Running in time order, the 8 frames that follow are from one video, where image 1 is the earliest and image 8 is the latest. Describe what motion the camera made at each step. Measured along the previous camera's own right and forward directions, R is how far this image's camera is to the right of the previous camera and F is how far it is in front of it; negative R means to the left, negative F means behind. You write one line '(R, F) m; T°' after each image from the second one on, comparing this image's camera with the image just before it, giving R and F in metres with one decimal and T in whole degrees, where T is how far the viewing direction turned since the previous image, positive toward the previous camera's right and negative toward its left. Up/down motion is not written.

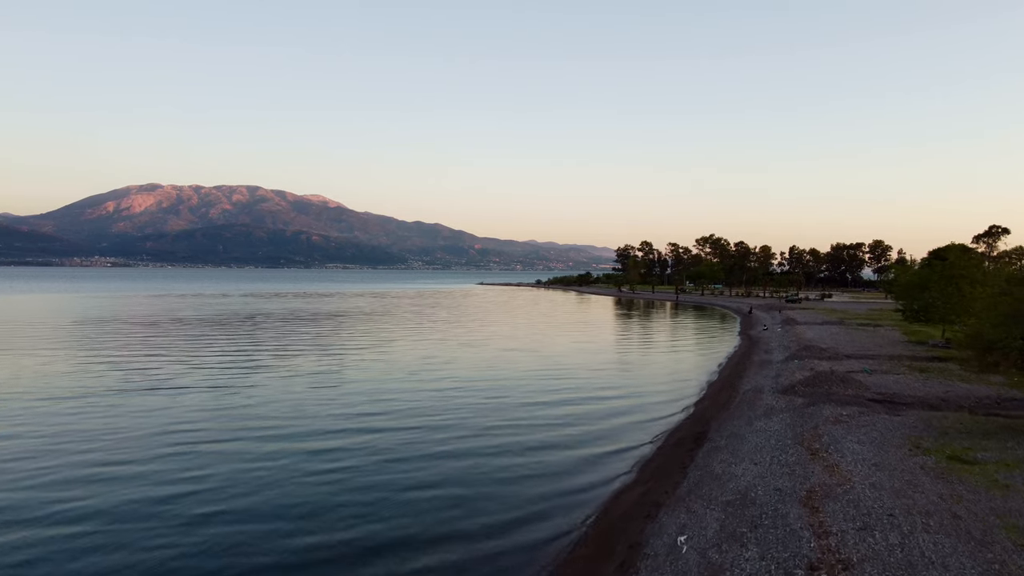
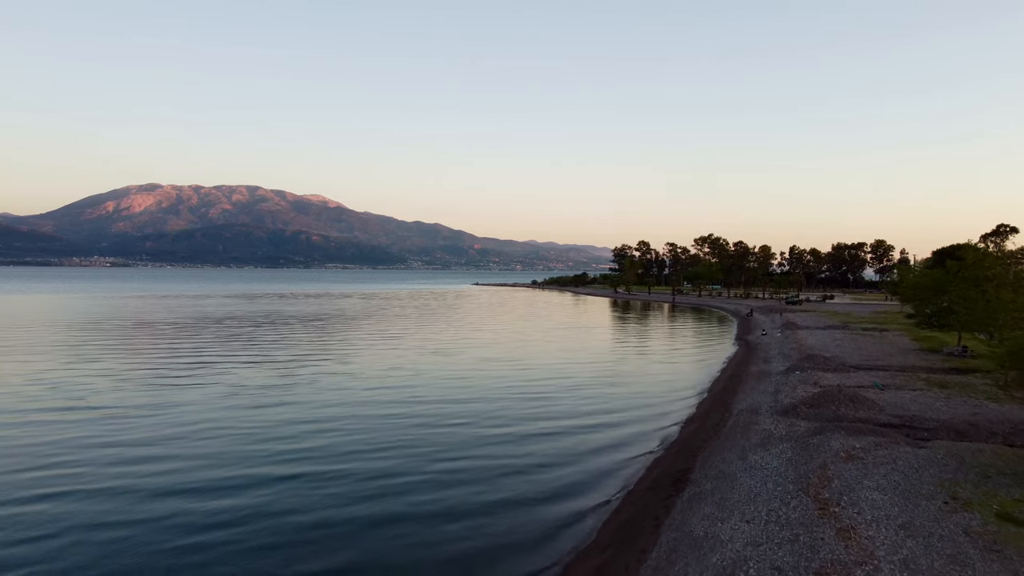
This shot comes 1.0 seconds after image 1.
(+1.9, +4.2) m; 0°
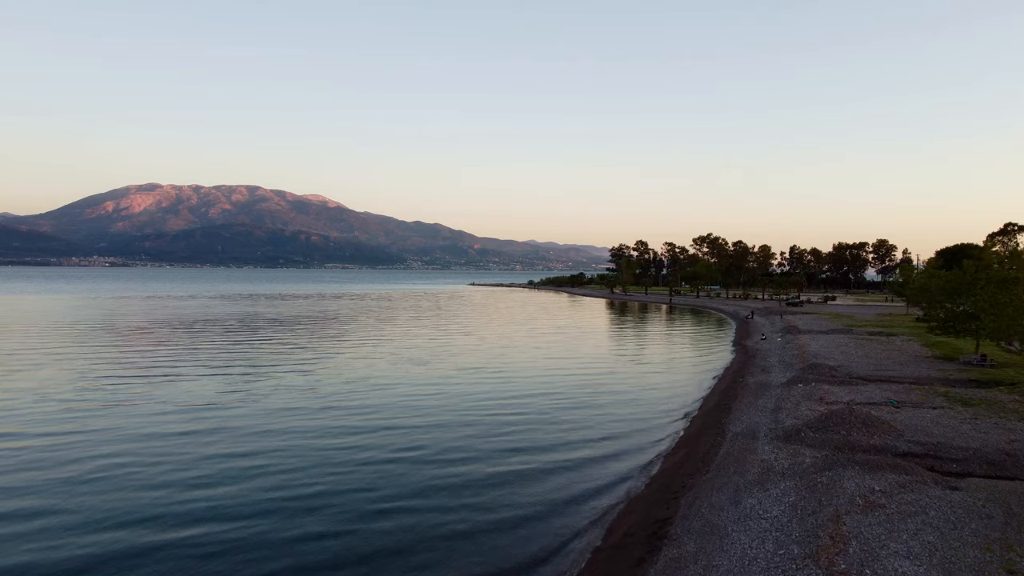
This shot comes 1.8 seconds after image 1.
(+1.6, +3.7) m; 0°
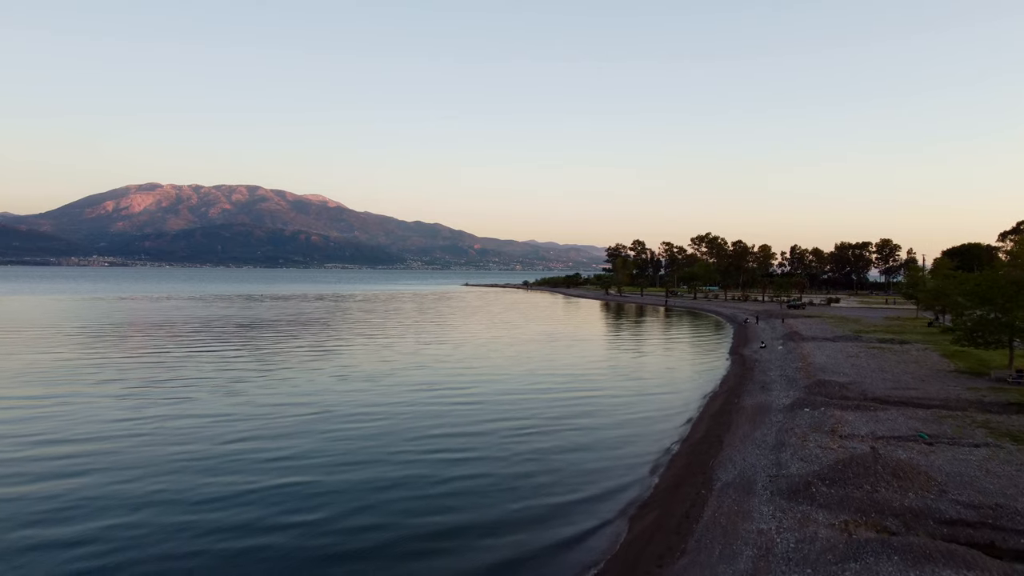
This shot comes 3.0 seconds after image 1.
(+2.3, +5.4) m; 0°
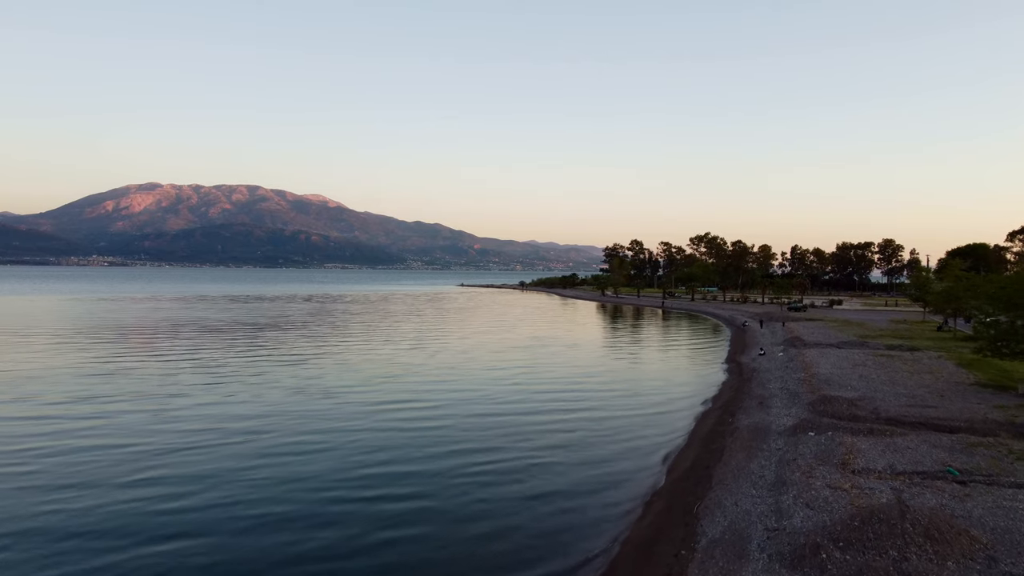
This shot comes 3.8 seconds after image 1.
(+1.7, +3.7) m; 0°
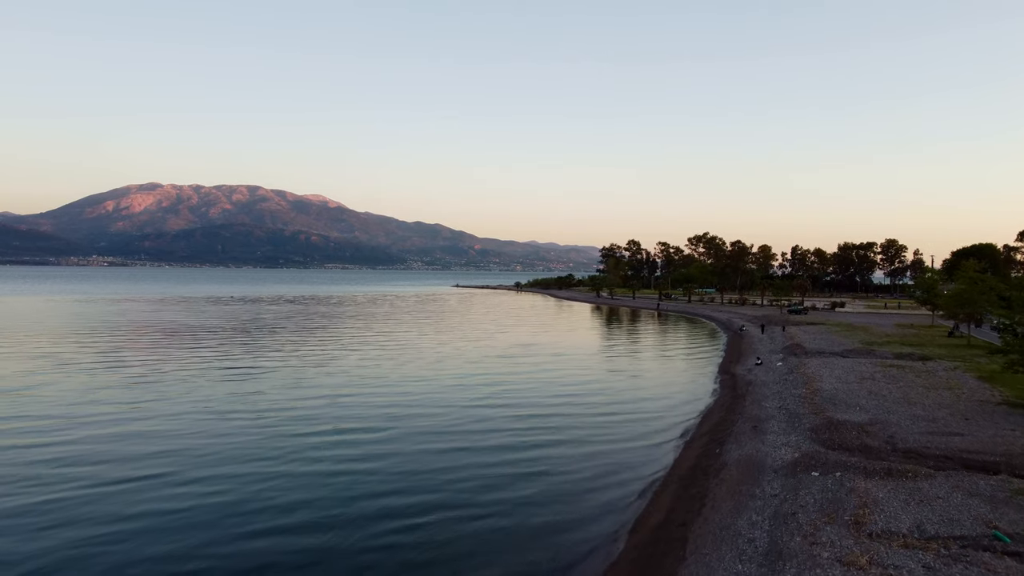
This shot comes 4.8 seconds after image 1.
(+2.1, +4.3) m; 0°
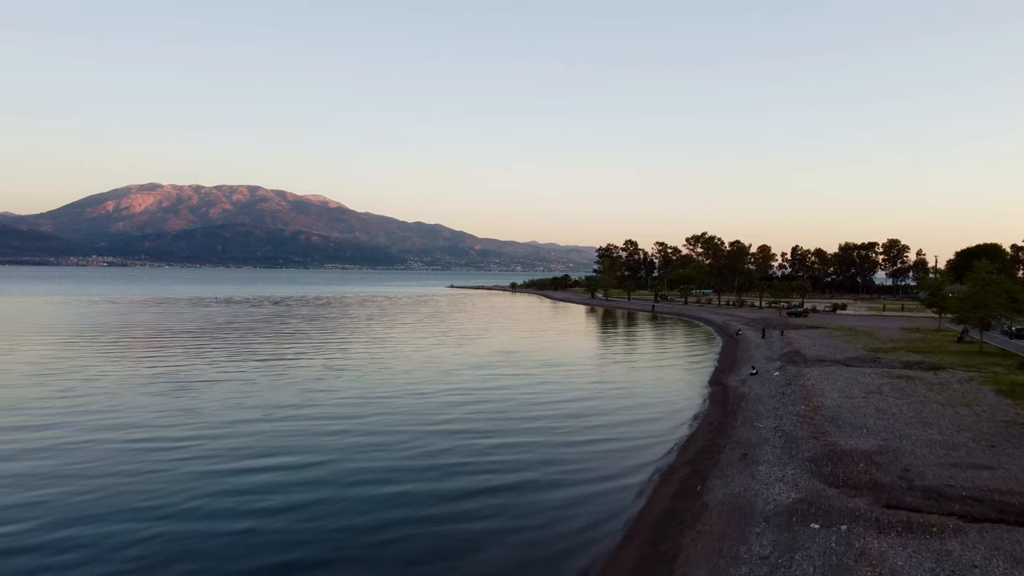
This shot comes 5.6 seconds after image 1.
(+1.9, +3.8) m; 0°
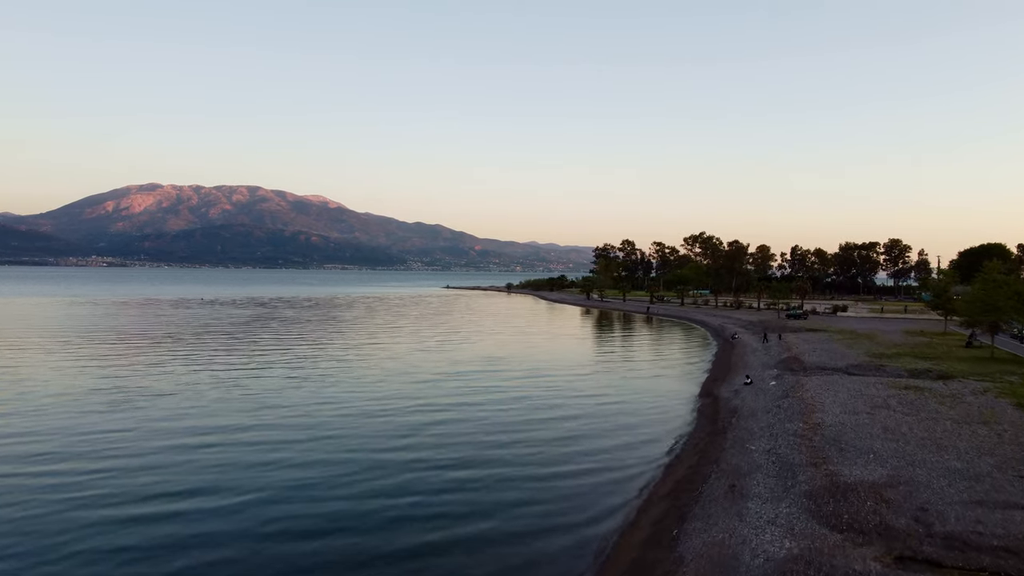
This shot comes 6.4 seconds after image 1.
(+1.6, +3.1) m; 0°
